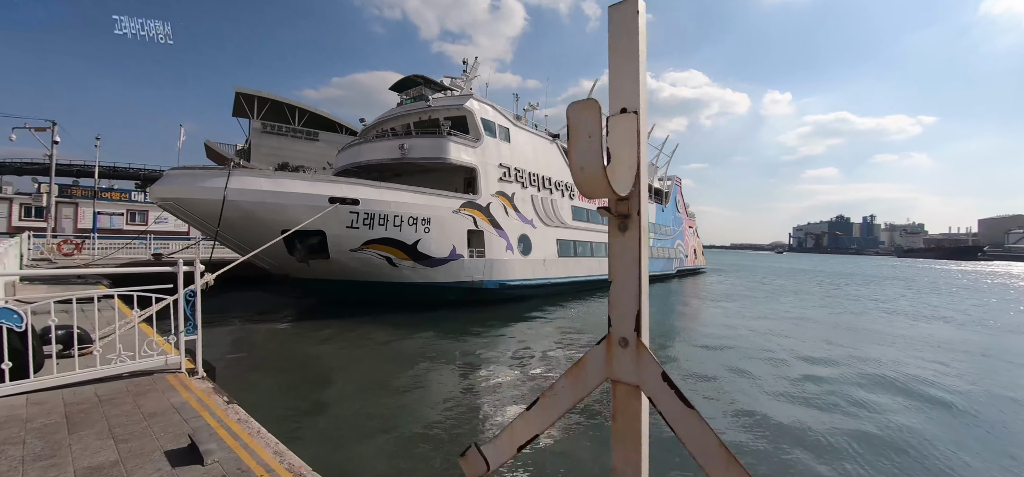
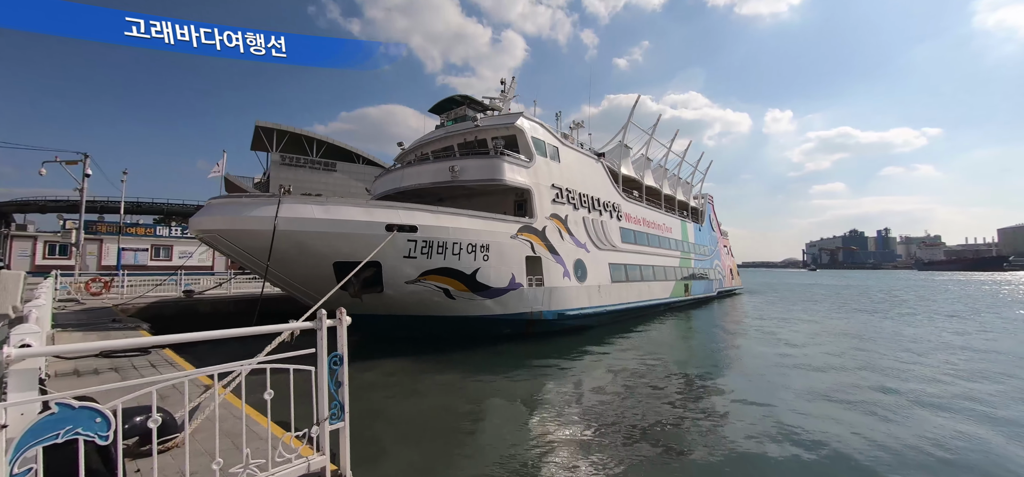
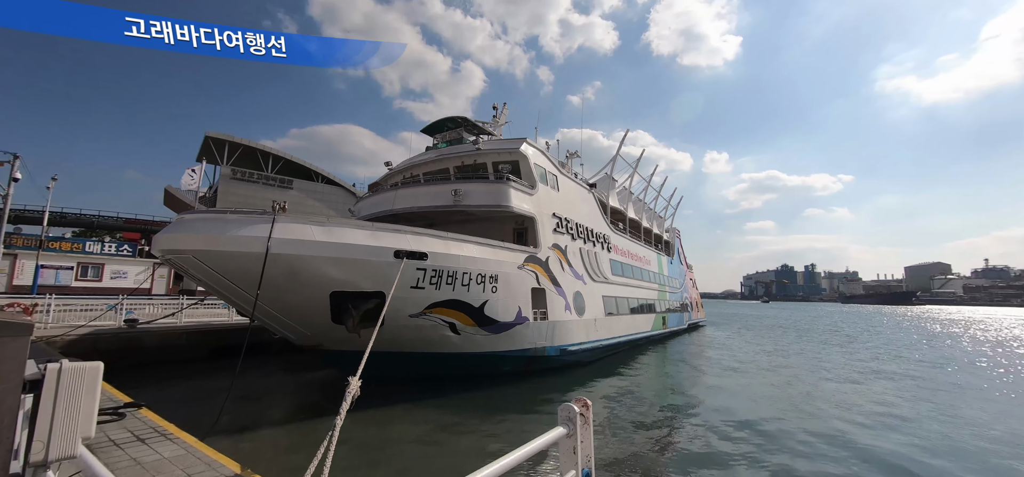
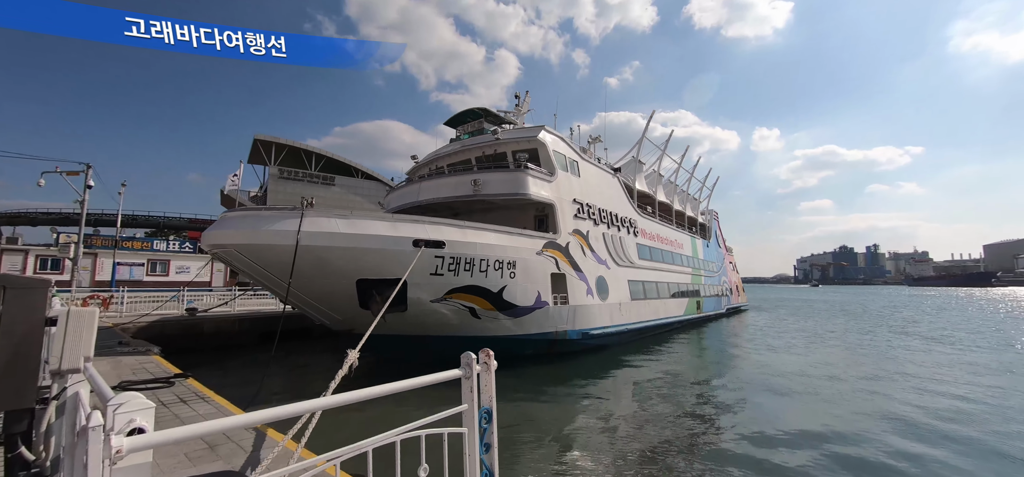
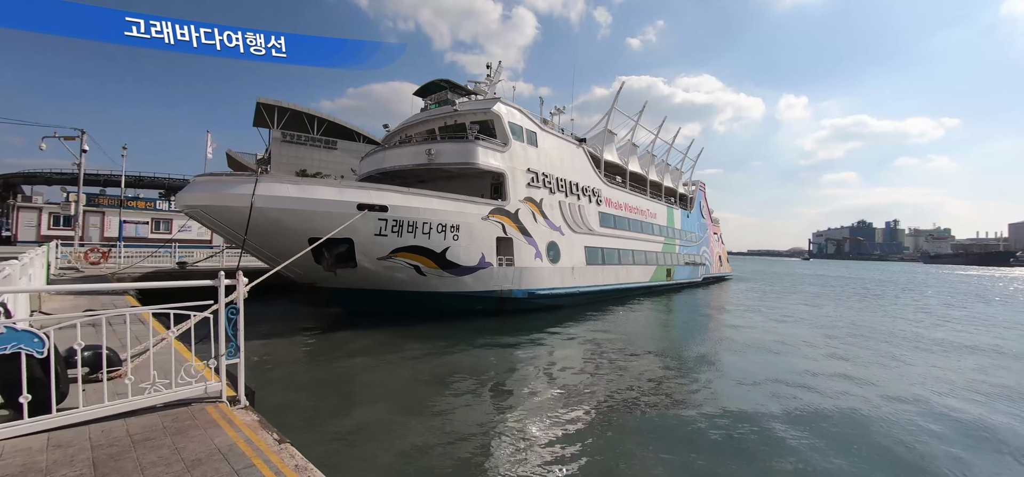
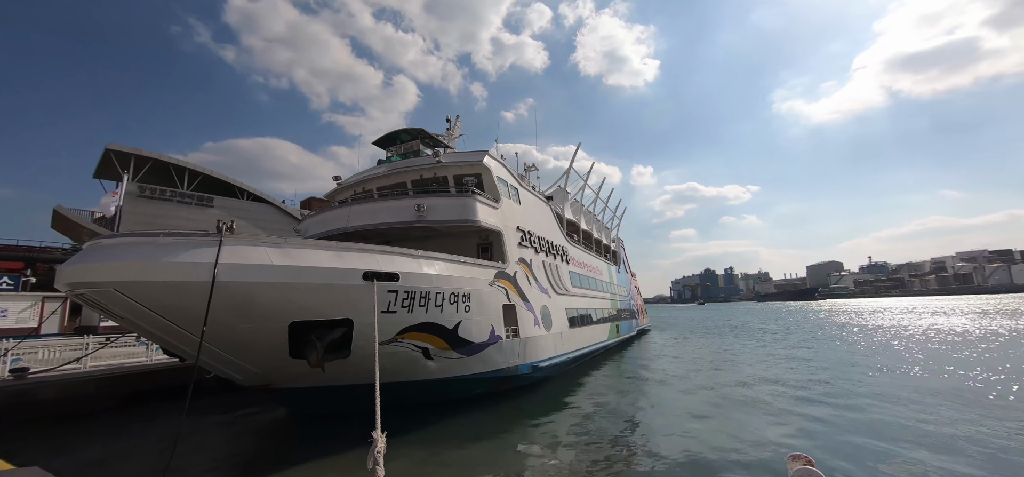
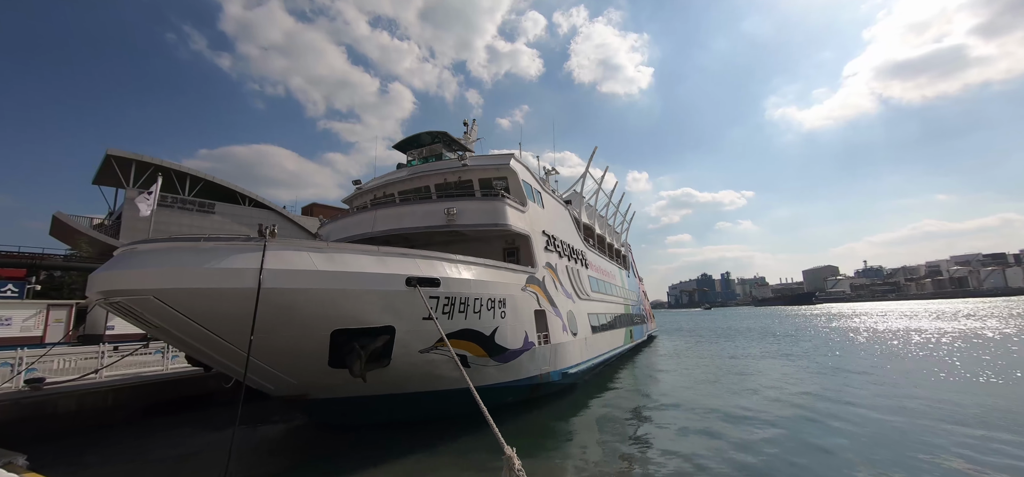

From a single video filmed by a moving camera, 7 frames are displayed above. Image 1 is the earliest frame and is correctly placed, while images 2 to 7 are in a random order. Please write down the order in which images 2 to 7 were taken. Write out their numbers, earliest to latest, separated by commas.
5, 2, 4, 3, 6, 7
